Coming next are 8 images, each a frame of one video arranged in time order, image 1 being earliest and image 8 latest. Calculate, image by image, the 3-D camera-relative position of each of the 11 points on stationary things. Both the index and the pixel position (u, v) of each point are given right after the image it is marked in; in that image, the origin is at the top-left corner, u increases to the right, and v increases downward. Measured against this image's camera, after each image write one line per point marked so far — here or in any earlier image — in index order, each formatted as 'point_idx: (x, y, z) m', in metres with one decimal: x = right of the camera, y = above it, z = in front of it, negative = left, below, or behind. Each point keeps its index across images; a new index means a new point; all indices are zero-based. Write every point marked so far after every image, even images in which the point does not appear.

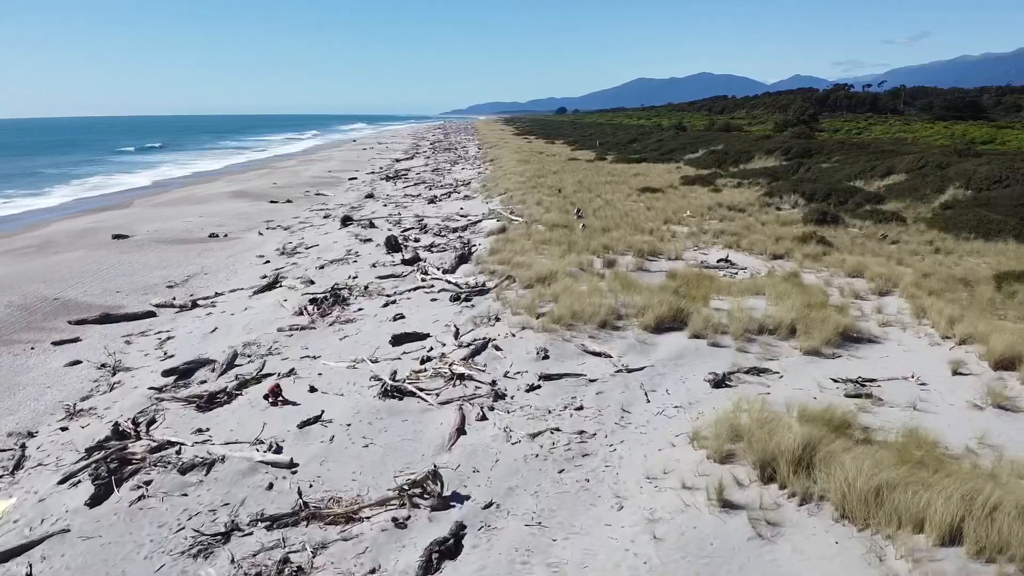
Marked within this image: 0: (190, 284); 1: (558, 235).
0: (-6.9, +0.1, +11.5) m
1: (+1.0, +1.1, +10.8) m
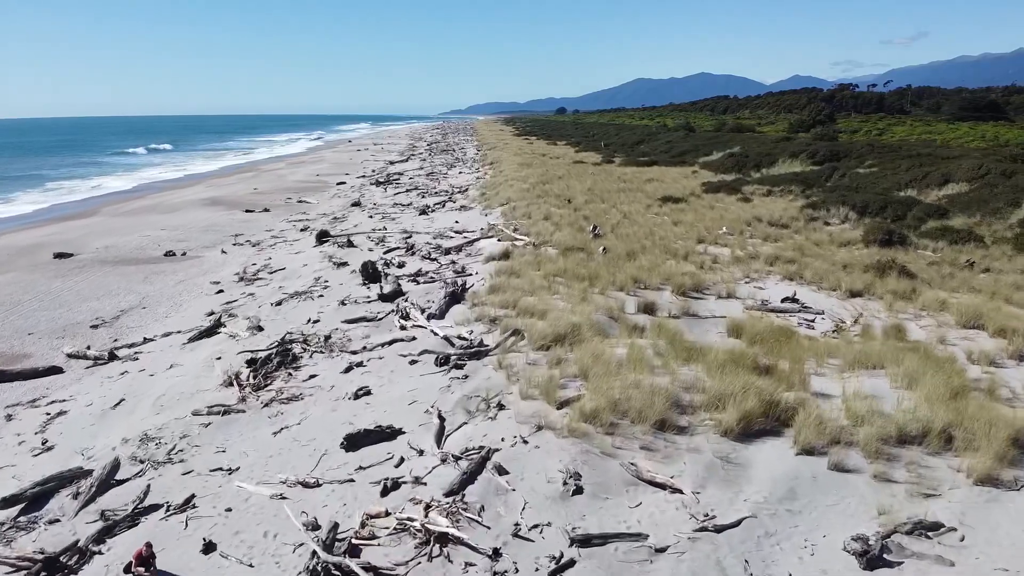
0: (-6.8, -0.6, +9.3) m
1: (+1.0, +0.4, +8.6) m
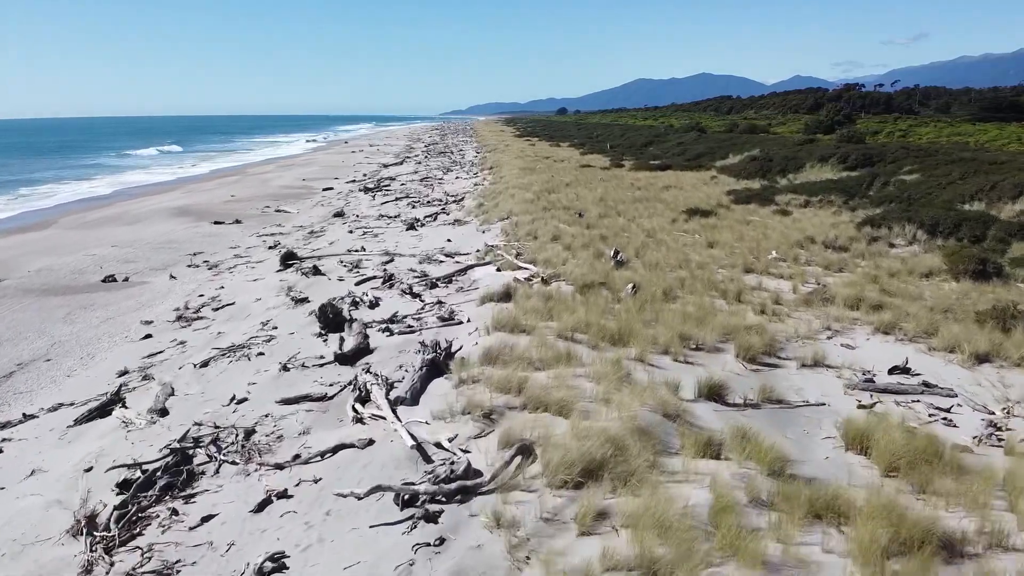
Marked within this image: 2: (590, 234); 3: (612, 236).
0: (-6.8, -1.3, +7.2) m
1: (+1.1, -0.3, +6.5) m
2: (+1.5, +1.1, +10.6) m
3: (+2.0, +1.1, +10.6) m
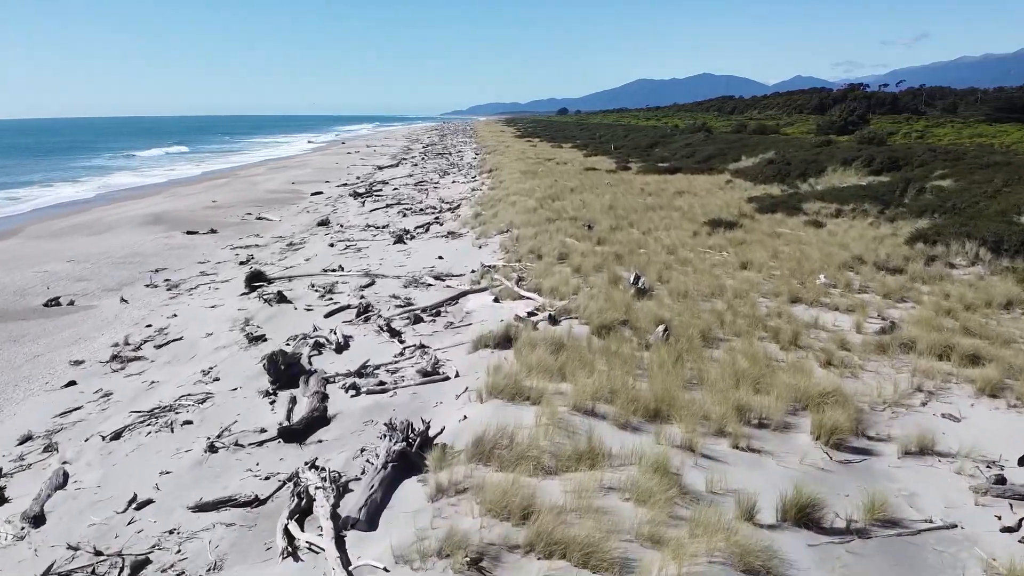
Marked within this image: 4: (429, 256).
0: (-6.8, -1.7, +5.7) m
1: (+1.1, -0.8, +5.0) m
2: (+1.6, +0.6, +9.2) m
3: (+2.0, +0.6, +9.2) m
4: (-1.6, +0.6, +10.2) m
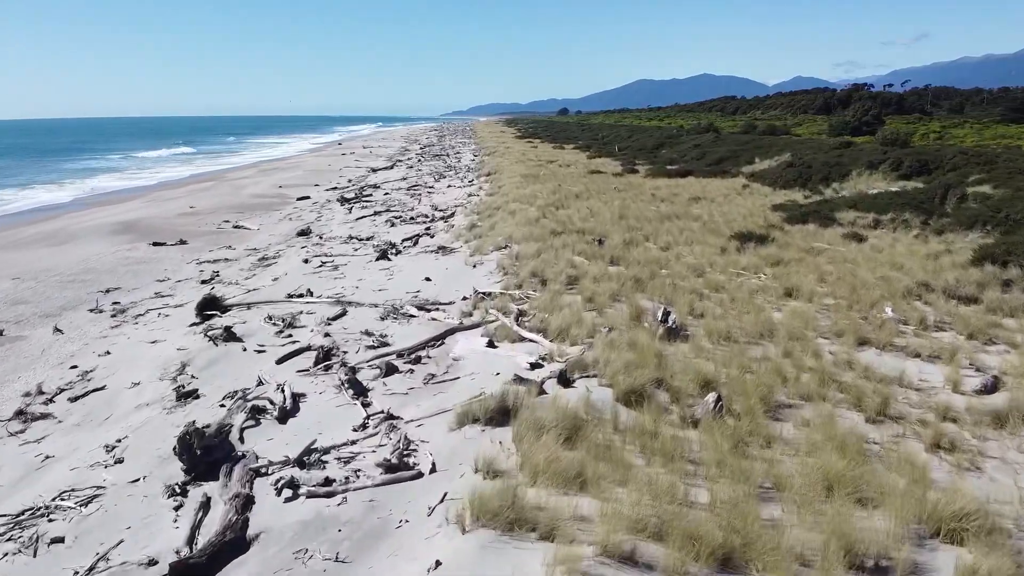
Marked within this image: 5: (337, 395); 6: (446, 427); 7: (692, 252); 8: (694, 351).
0: (-6.8, -2.2, +4.3) m
1: (+1.1, -1.2, +3.6) m
2: (+1.5, +0.2, +7.7) m
3: (+2.0, +0.2, +7.7) m
4: (-1.6, +0.2, +8.8) m
5: (-1.7, -1.0, +5.1) m
6: (-0.5, -1.1, +4.2) m
7: (+3.1, +0.6, +9.4) m
8: (+1.8, -0.6, +5.4) m
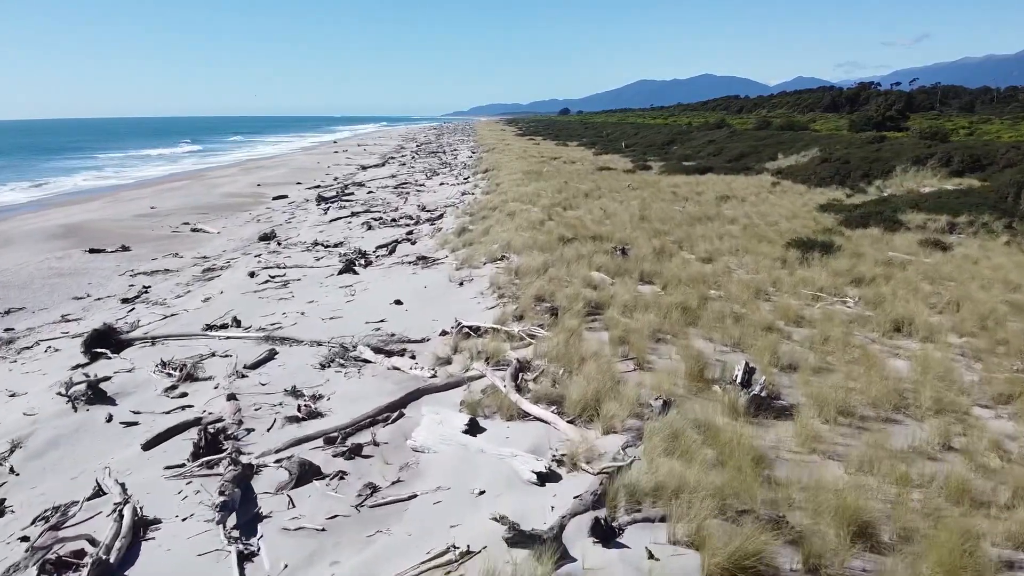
0: (-6.8, -2.5, +2.2) m
1: (+1.0, -1.5, +1.5) m
2: (+1.5, -0.1, +5.6) m
3: (+2.0, -0.2, +5.6) m
4: (-1.6, -0.1, +6.7) m
5: (-1.7, -1.3, +3.0) m
6: (-0.5, -1.4, +2.1) m
7: (+3.1, +0.3, +7.3) m
8: (+1.8, -1.0, +3.3) m
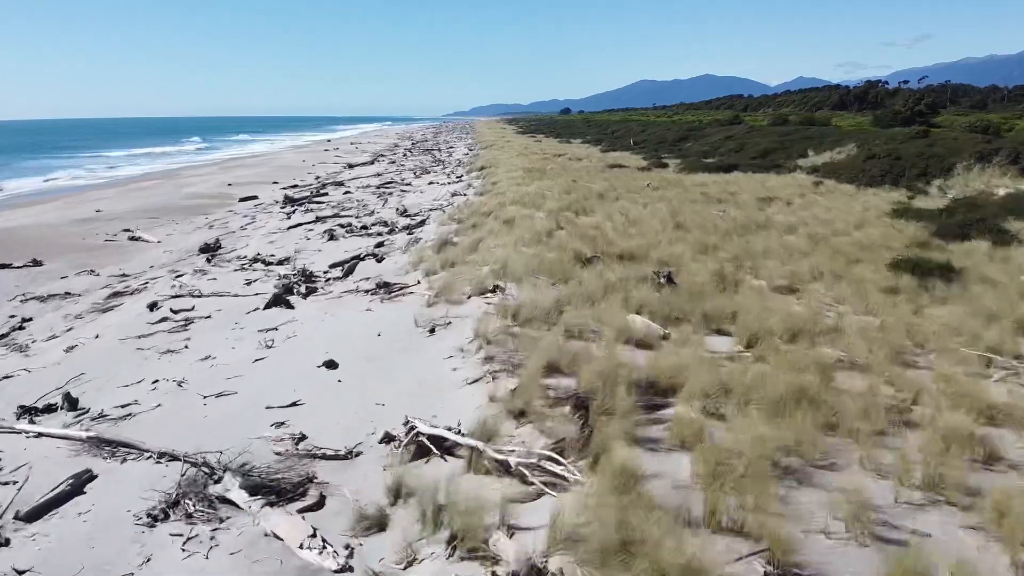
0: (-6.9, -2.9, 0.0) m
1: (+1.0, -1.9, -0.8) m
2: (+1.5, -0.5, +3.4) m
3: (+1.9, -0.6, +3.4) m
4: (-1.7, -0.6, +4.4) m
5: (-1.7, -1.8, +0.8) m
6: (-0.6, -1.9, -0.1) m
7: (+3.1, -0.1, +5.0) m
8: (+1.8, -1.4, +1.1) m
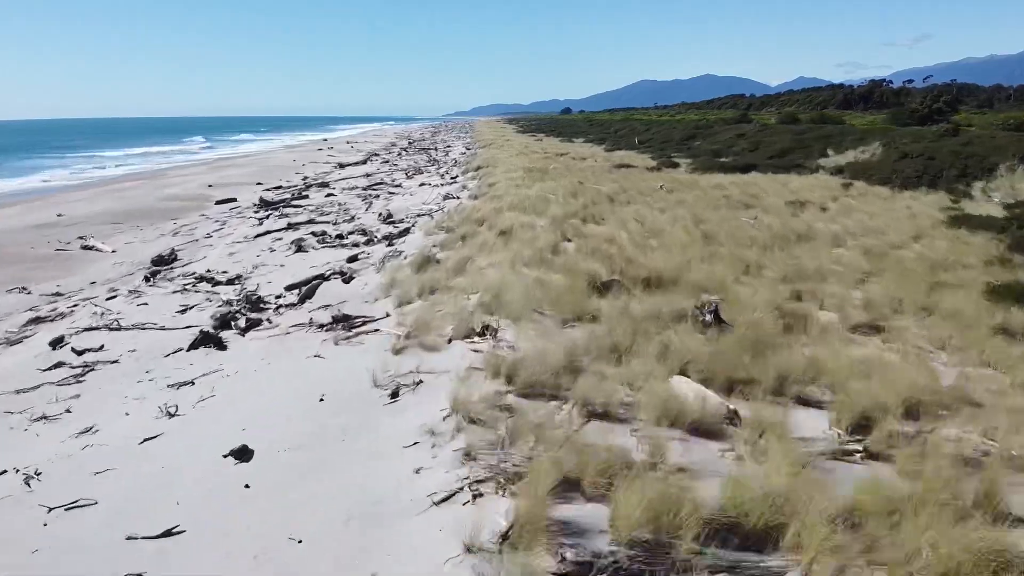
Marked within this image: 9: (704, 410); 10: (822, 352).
0: (-6.9, -3.2, -1.3) m
1: (+1.0, -2.2, -2.0) m
2: (+1.5, -0.8, +2.2) m
3: (+1.9, -0.9, +2.1) m
4: (-1.7, -0.8, +3.2) m
5: (-1.8, -2.0, -0.4) m
6: (-0.6, -2.1, -1.3) m
7: (+3.1, -0.4, +3.8) m
8: (+1.8, -1.6, -0.1) m
9: (+0.9, -0.6, +2.7) m
10: (+2.0, -0.4, +3.5) m
